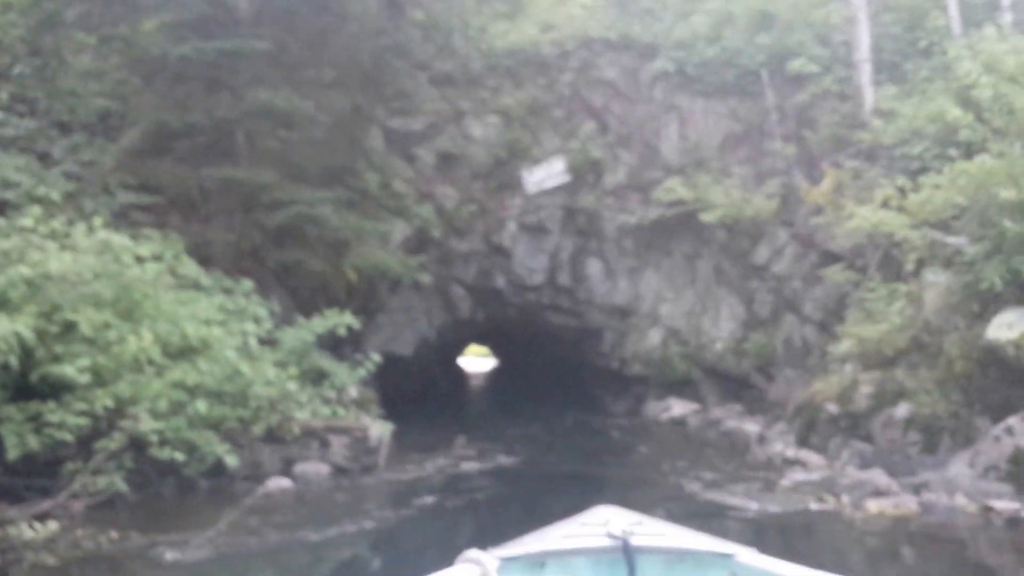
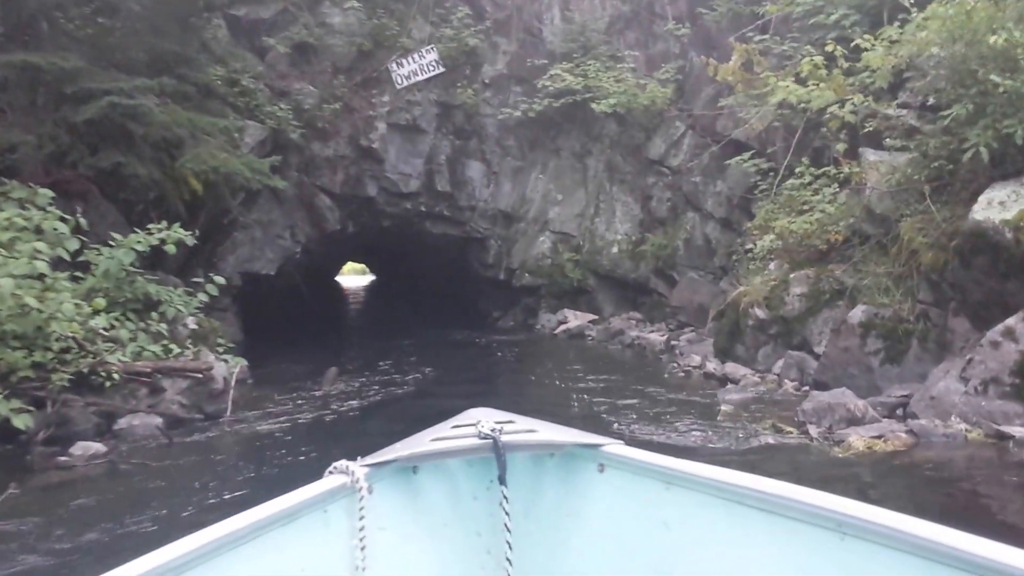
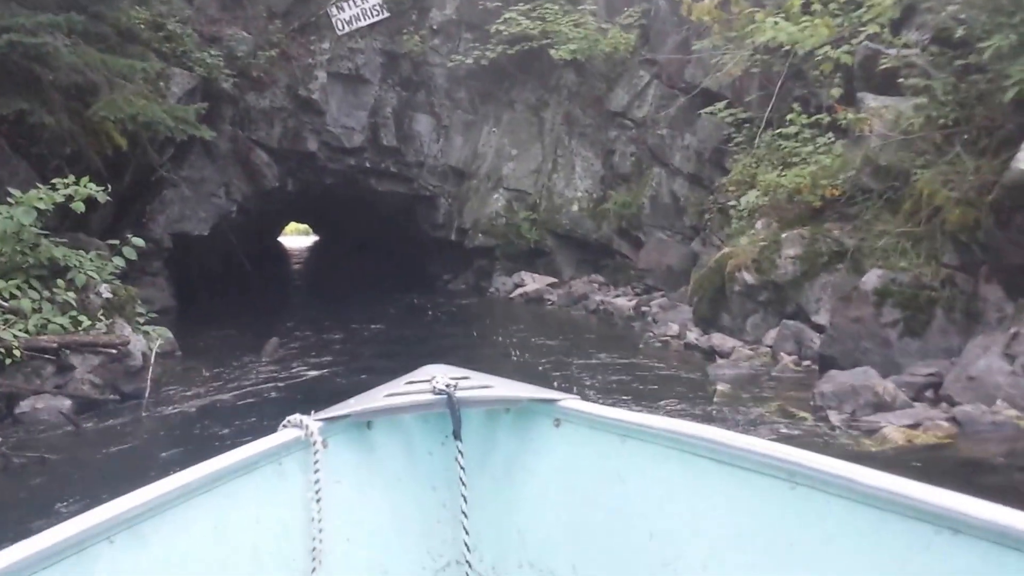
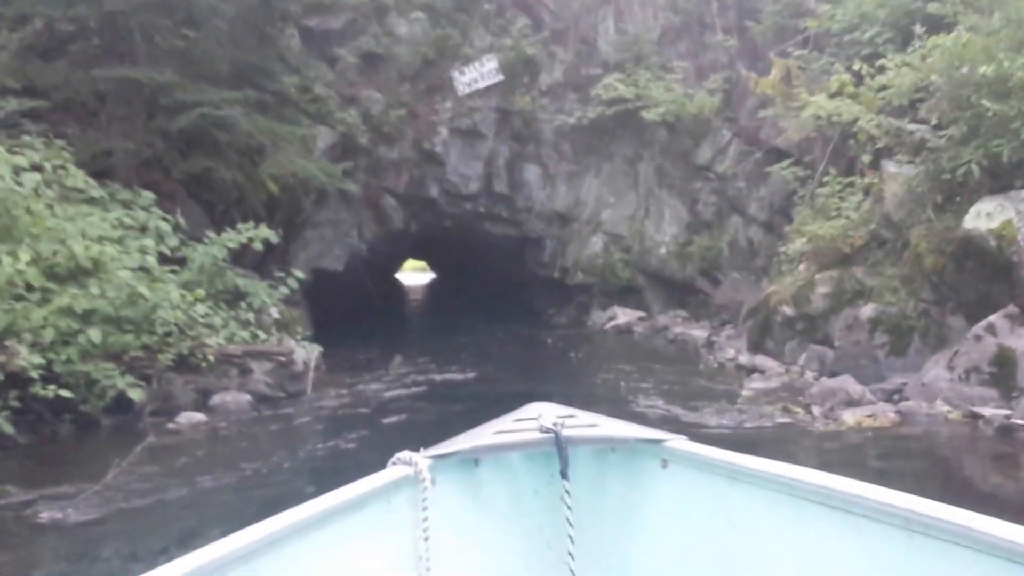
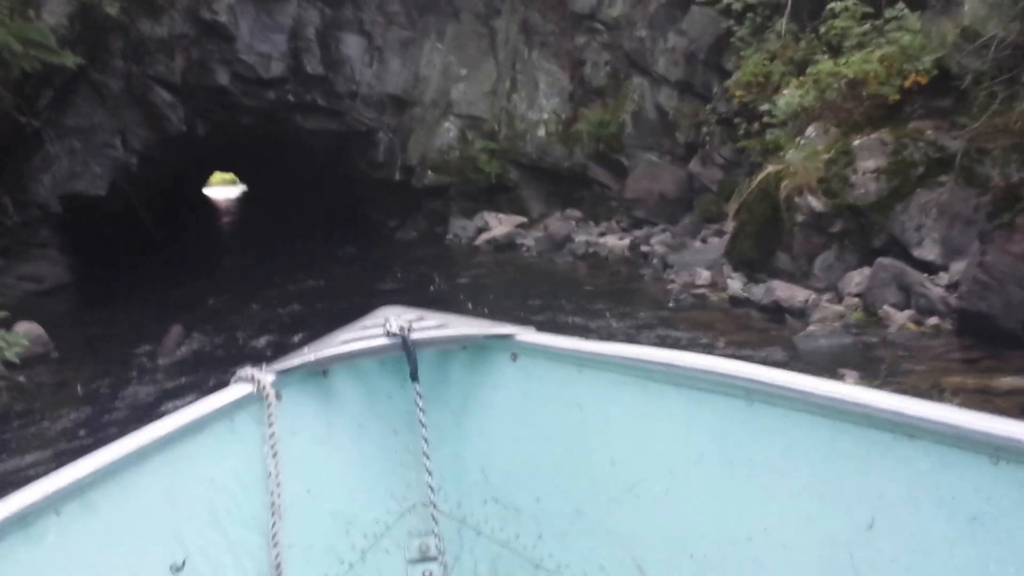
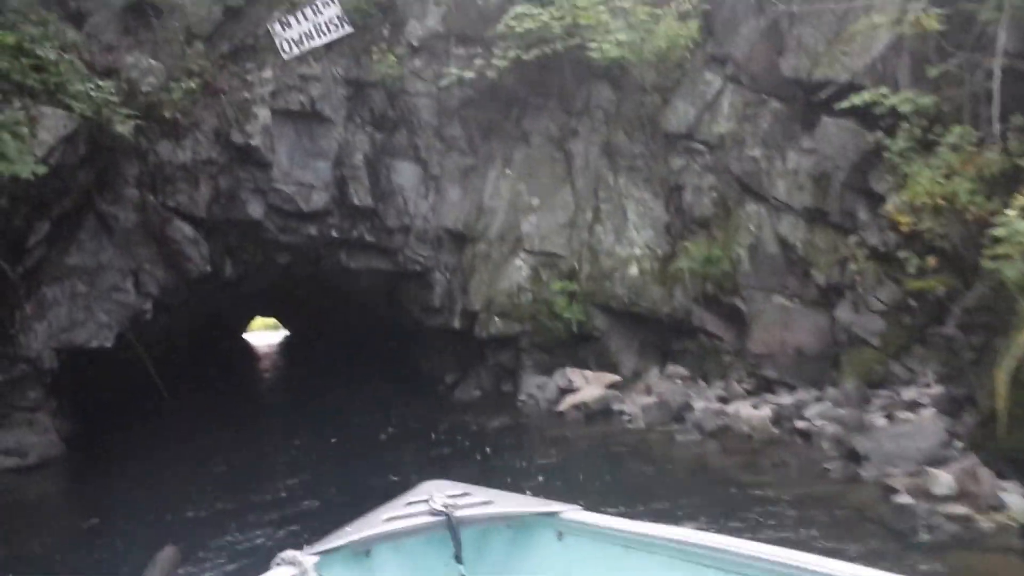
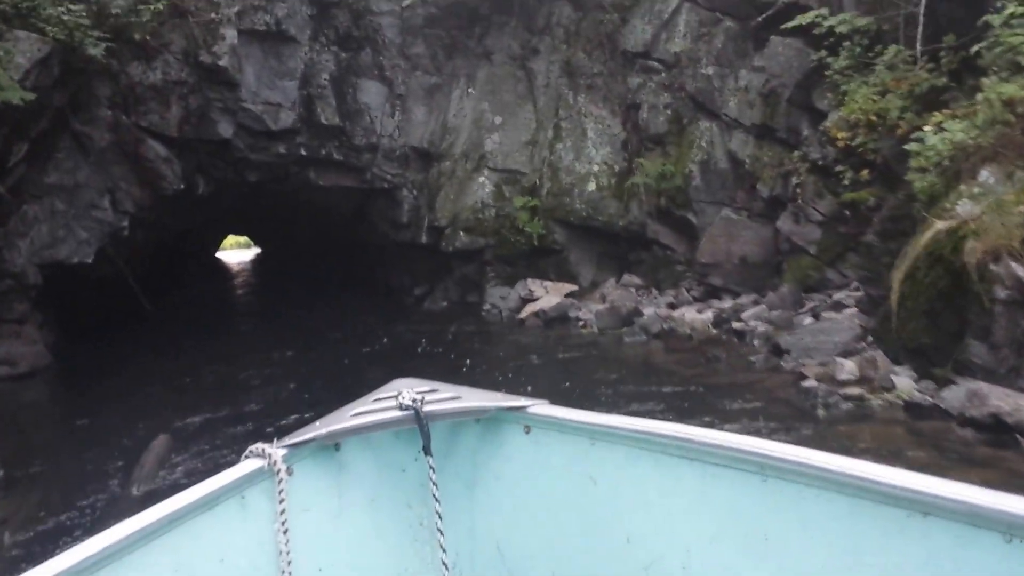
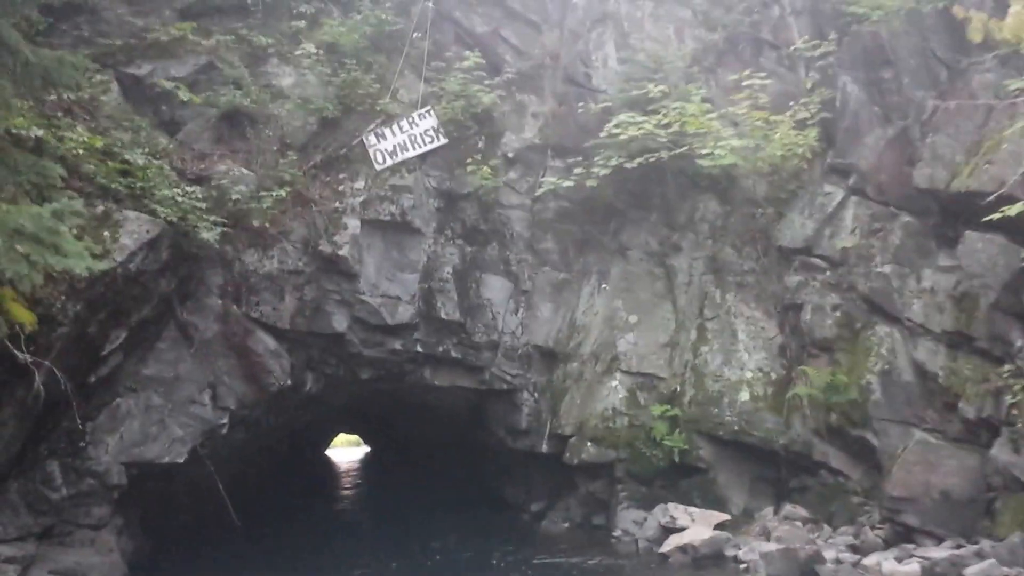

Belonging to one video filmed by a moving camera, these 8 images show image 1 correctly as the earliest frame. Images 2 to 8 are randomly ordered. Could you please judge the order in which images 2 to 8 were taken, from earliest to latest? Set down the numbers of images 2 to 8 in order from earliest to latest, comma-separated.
4, 2, 3, 5, 7, 6, 8
